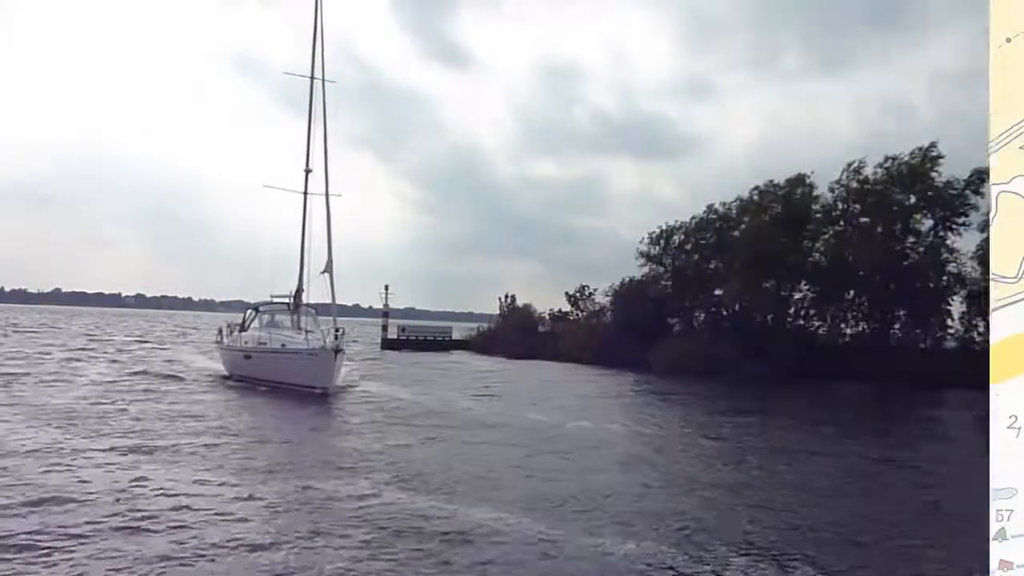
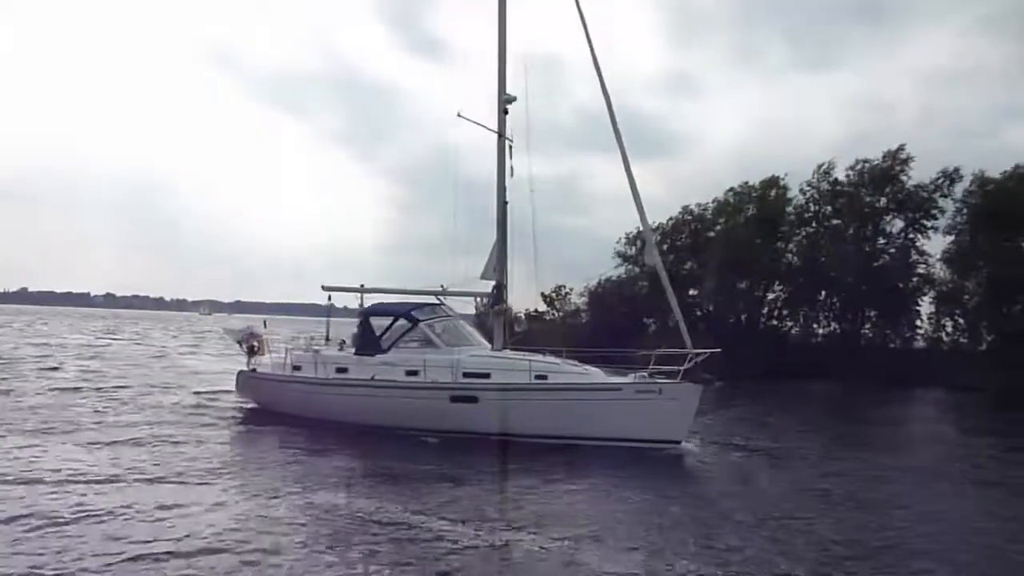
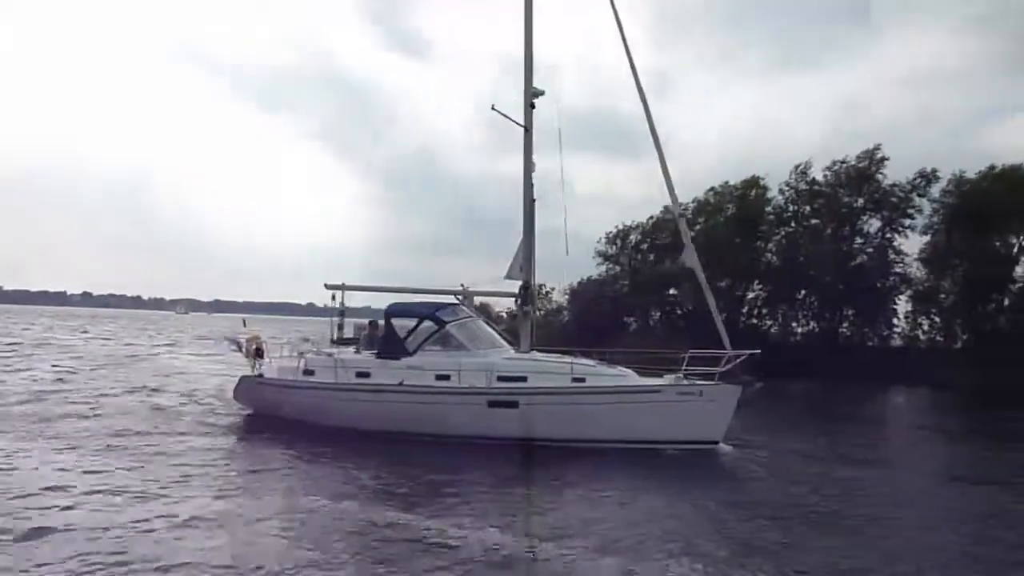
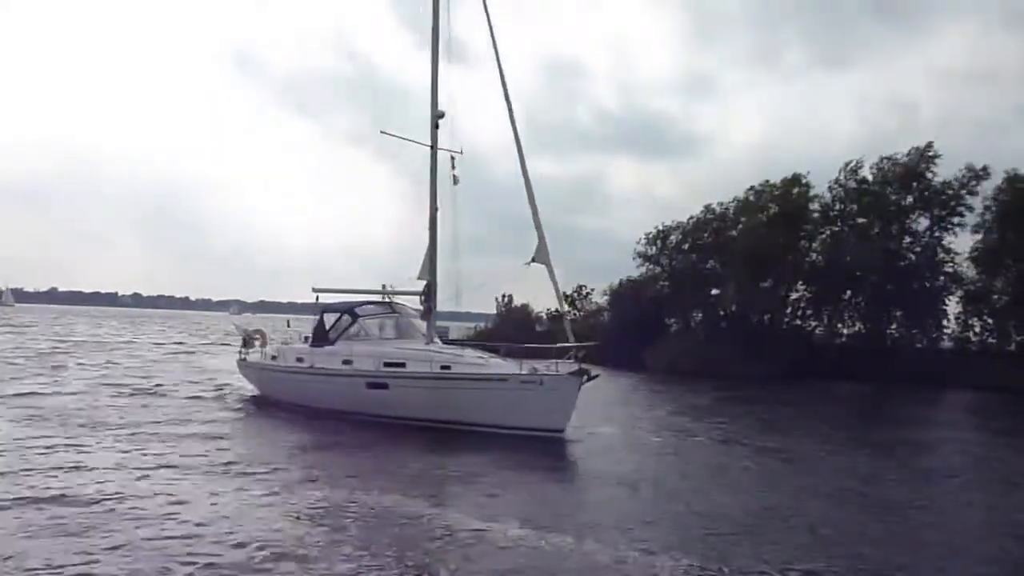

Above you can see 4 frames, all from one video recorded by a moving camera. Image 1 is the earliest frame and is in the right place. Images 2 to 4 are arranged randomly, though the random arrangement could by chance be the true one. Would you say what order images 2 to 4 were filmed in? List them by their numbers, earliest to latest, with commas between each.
4, 2, 3
